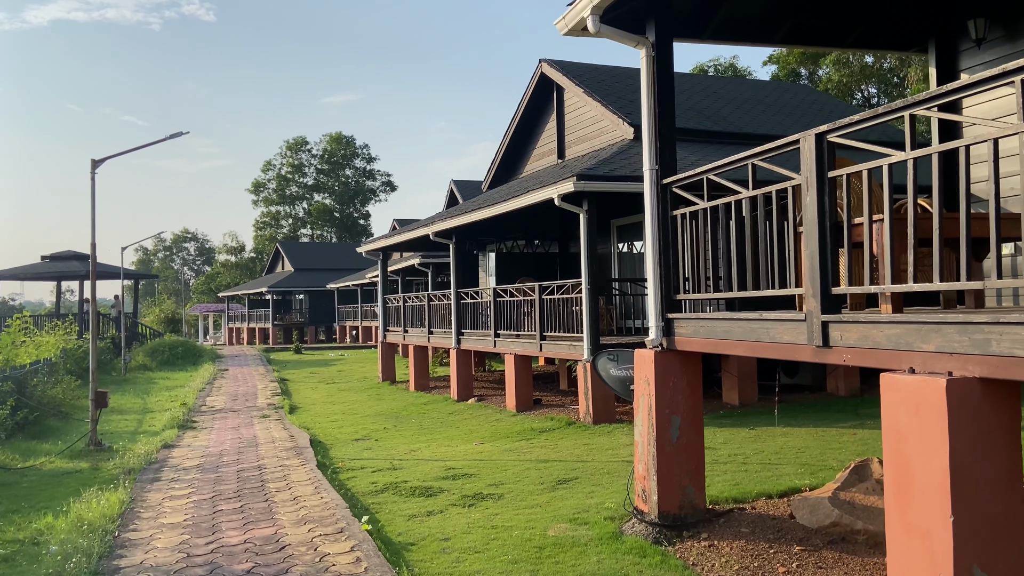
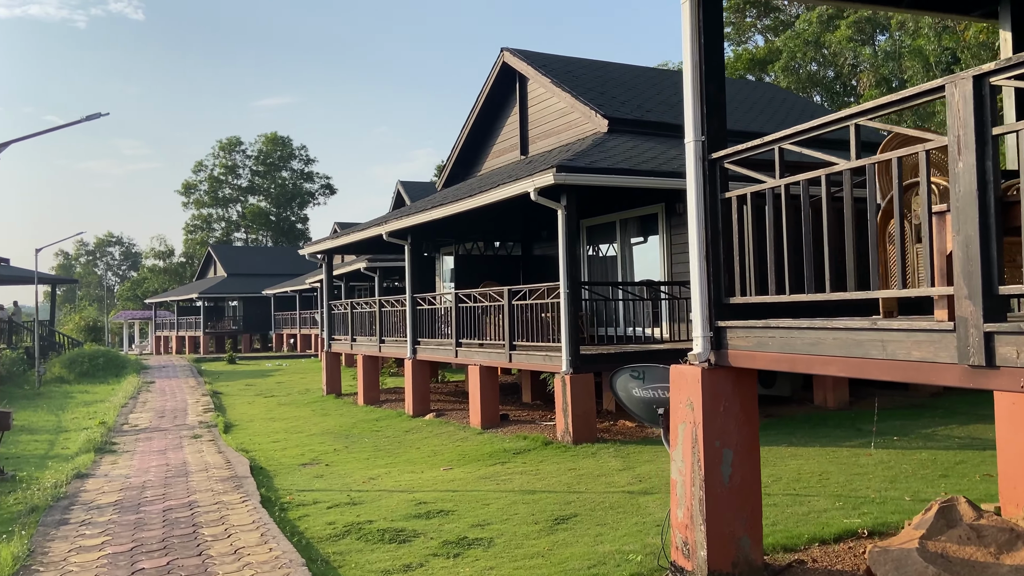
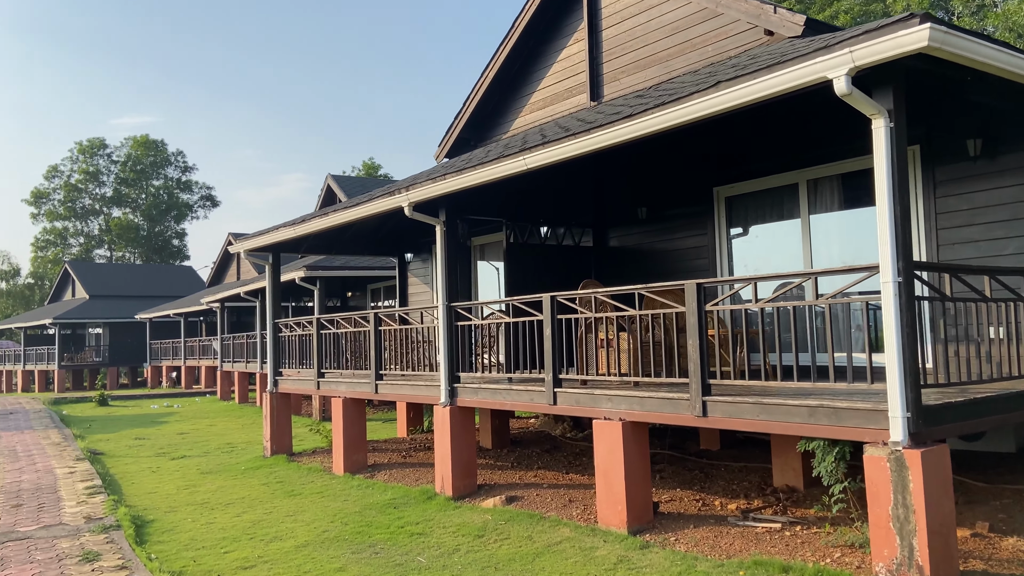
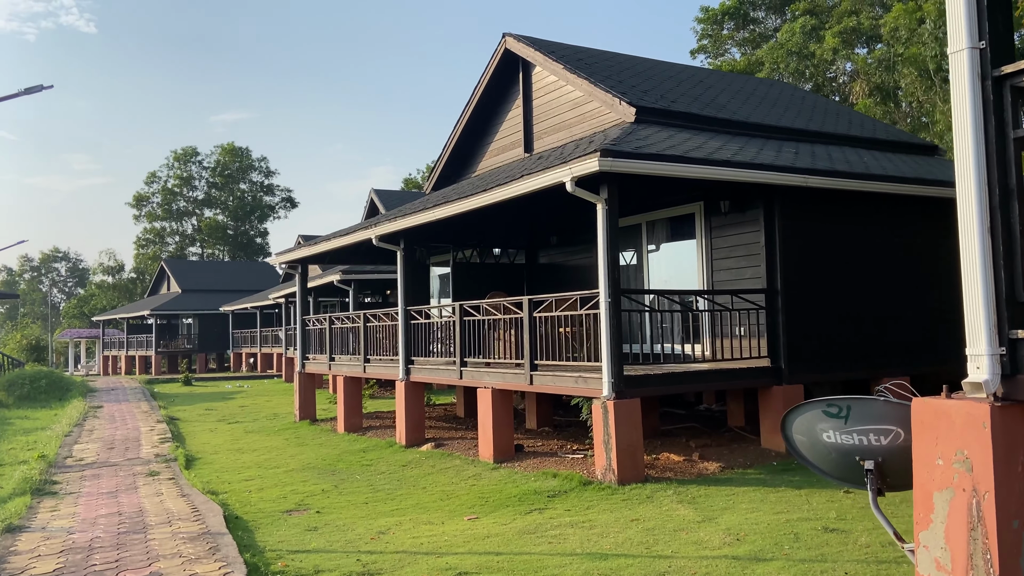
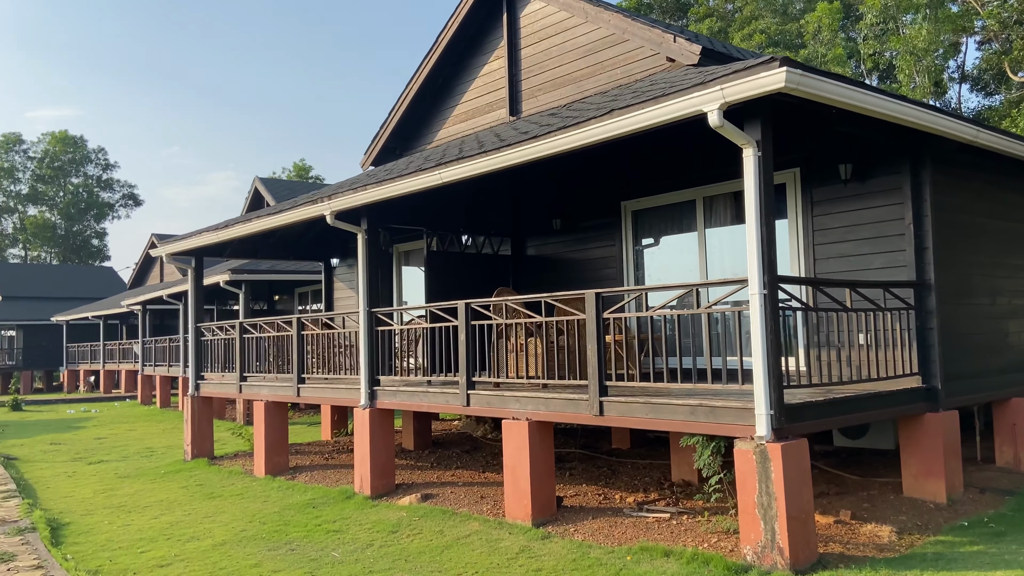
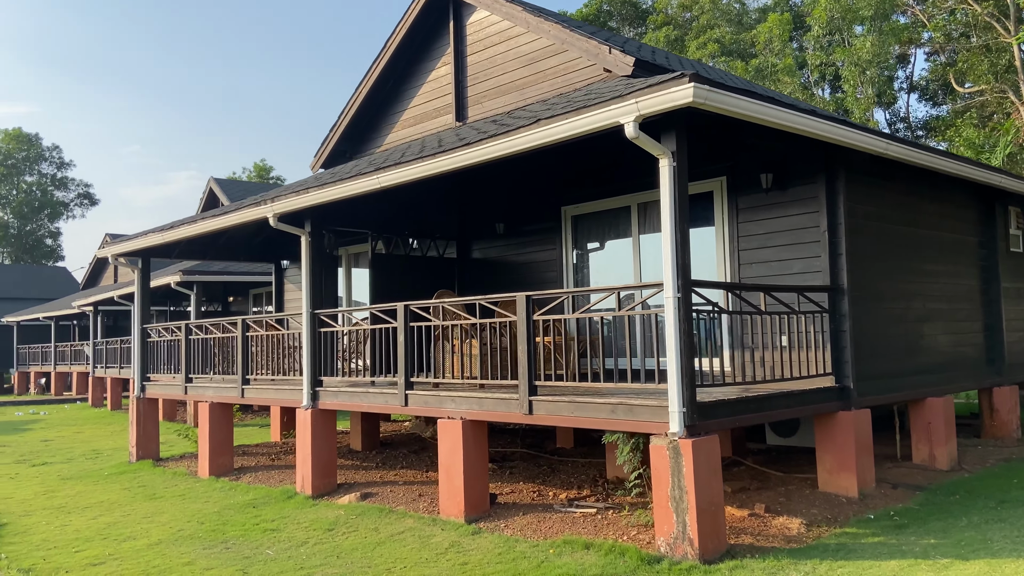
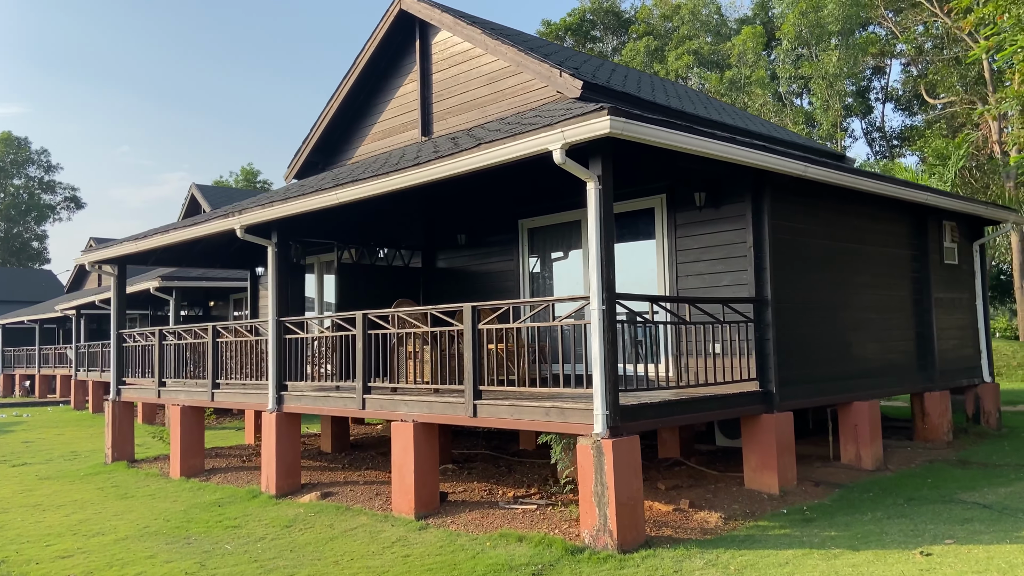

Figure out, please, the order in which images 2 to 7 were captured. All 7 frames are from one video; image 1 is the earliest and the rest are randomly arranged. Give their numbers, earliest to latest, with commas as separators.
2, 4, 7, 6, 5, 3
